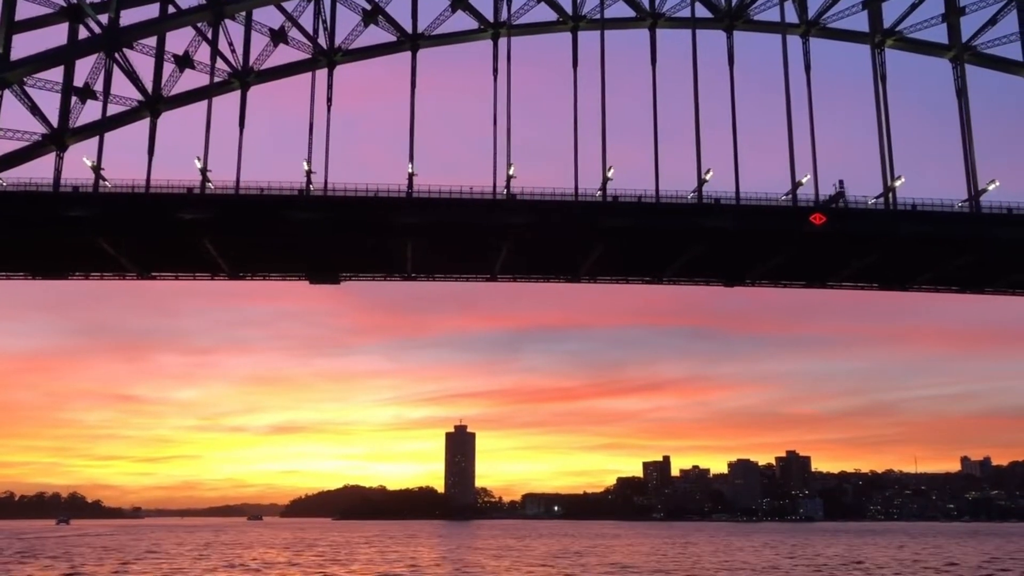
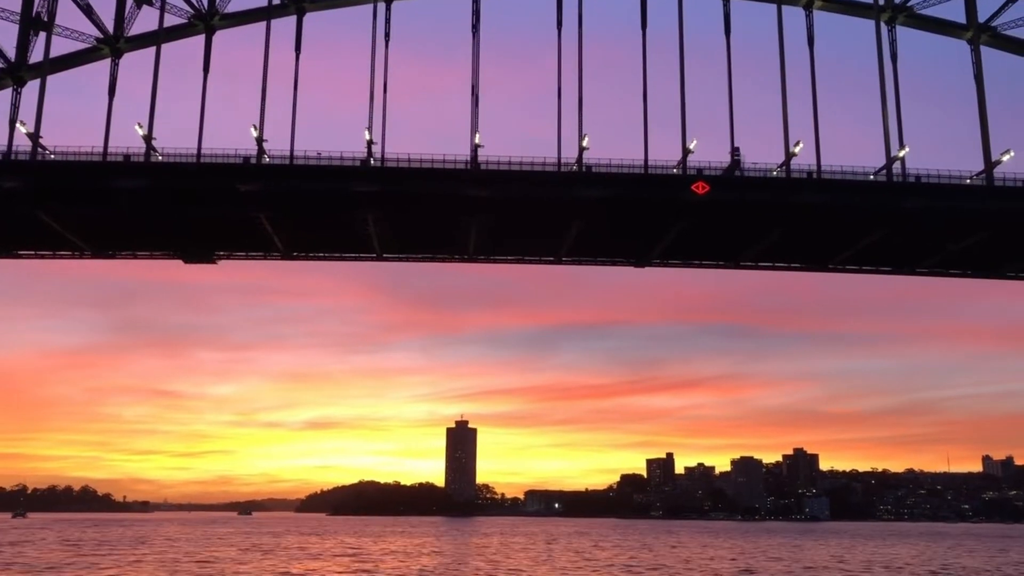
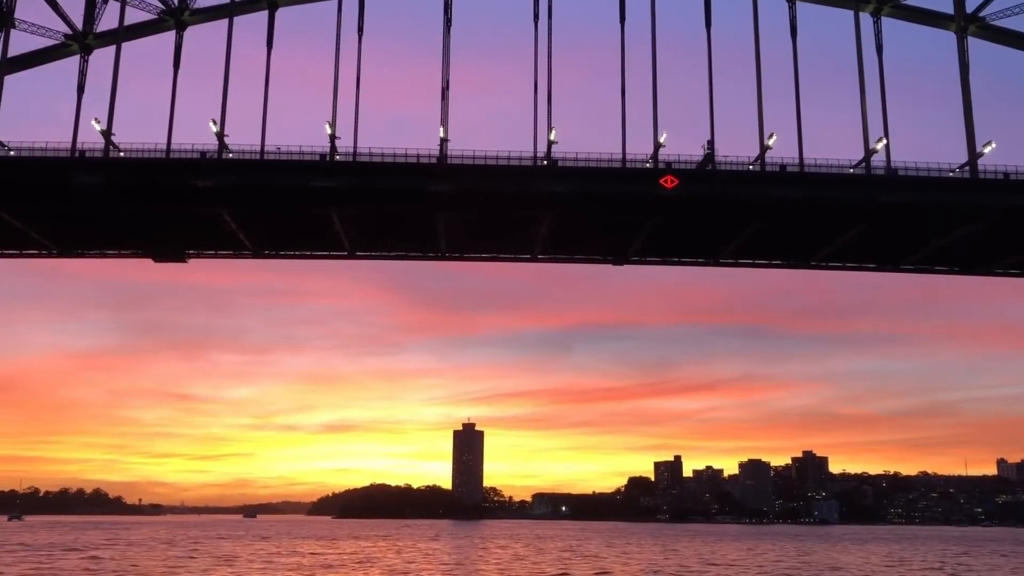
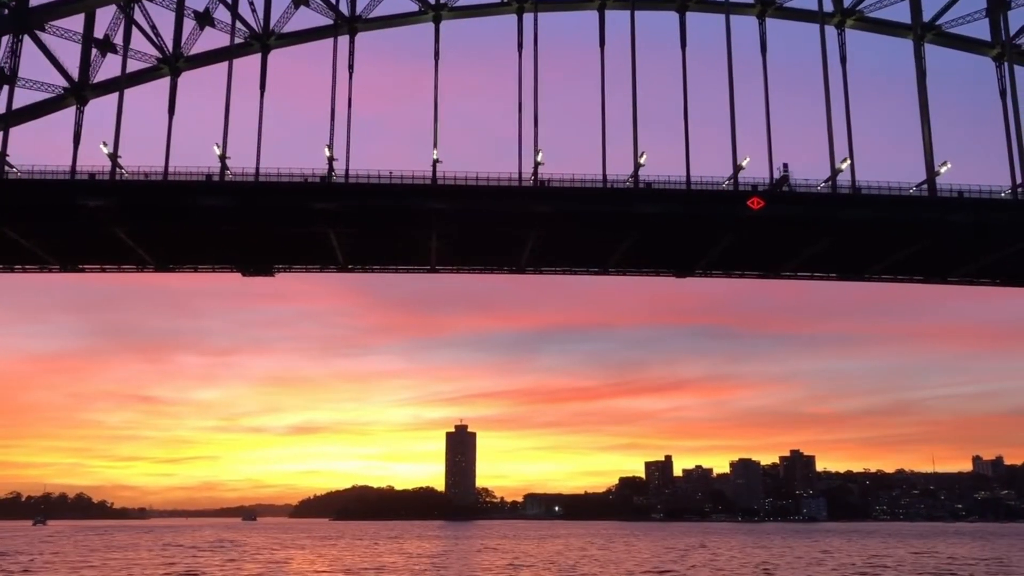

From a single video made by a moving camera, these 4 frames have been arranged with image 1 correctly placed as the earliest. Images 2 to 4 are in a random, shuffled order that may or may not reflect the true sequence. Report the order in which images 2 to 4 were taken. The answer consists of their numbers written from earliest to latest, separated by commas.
4, 2, 3
